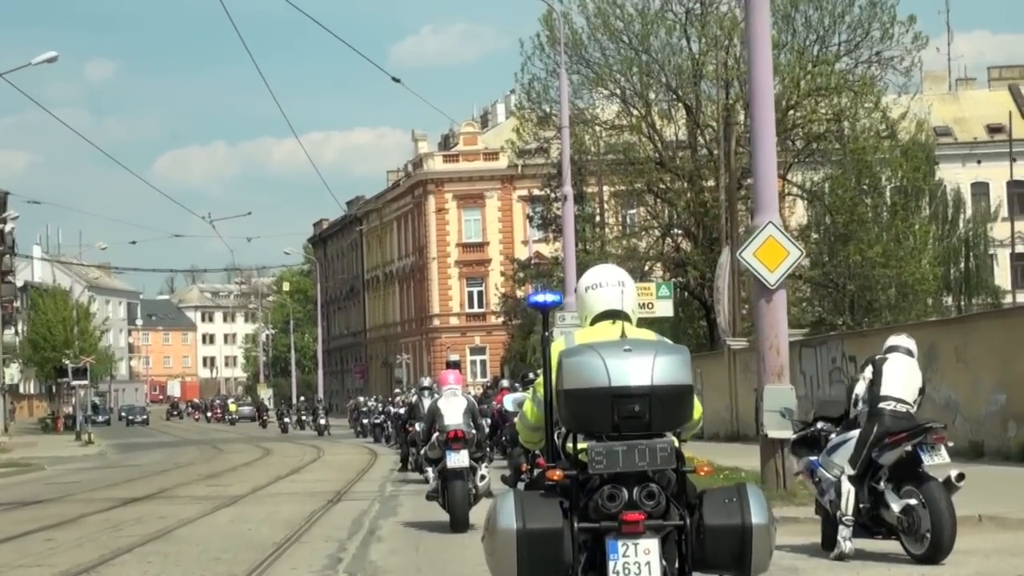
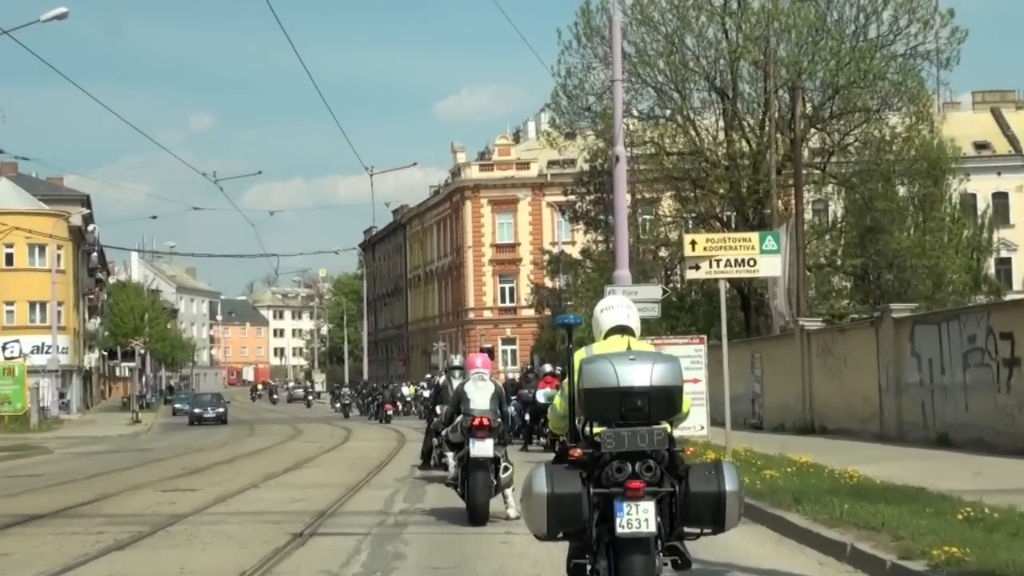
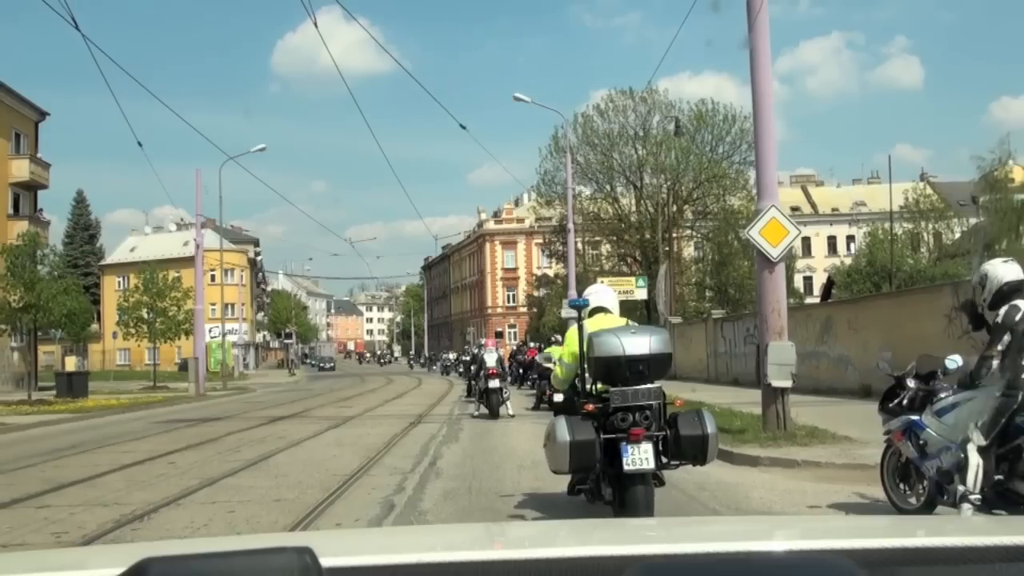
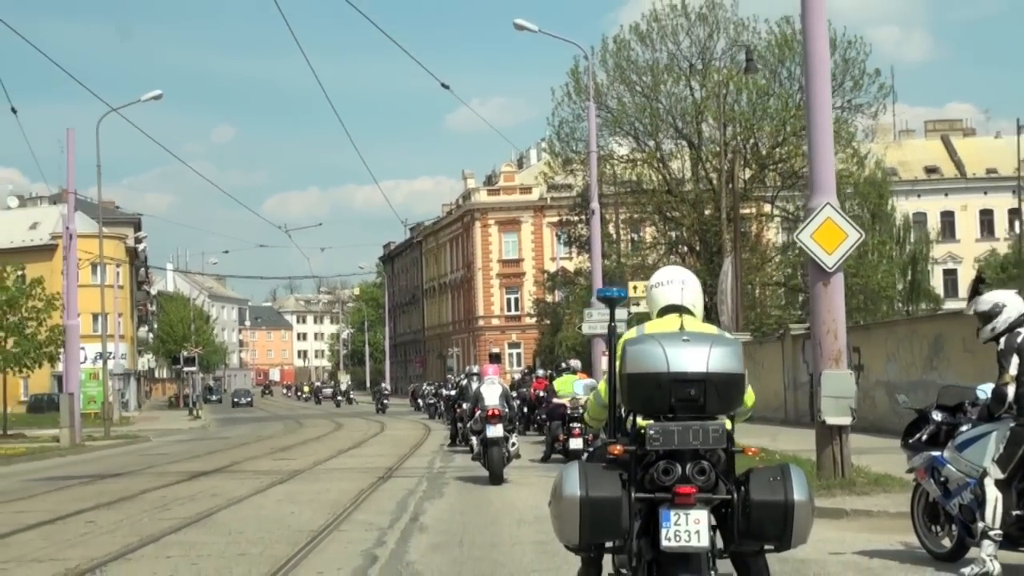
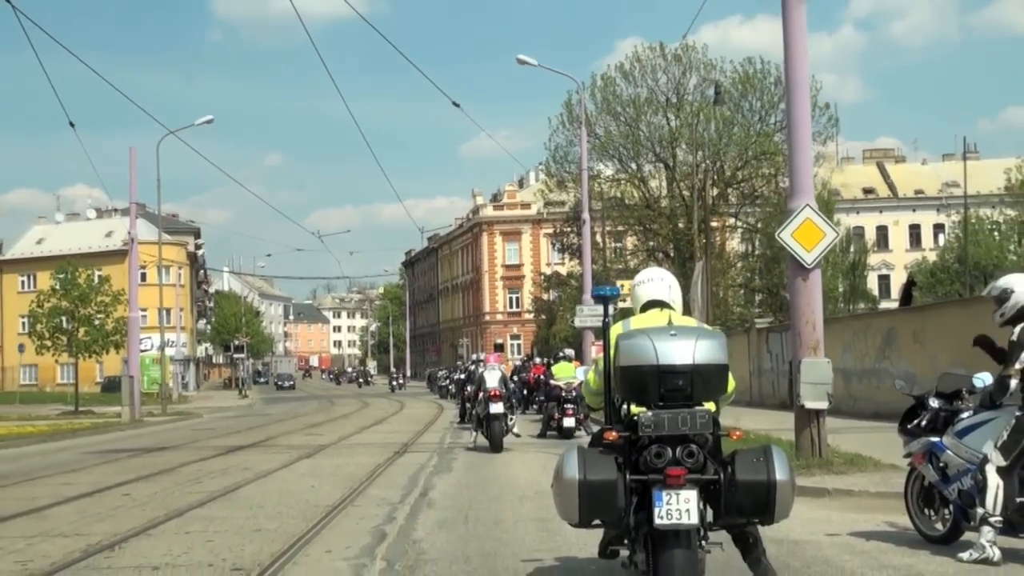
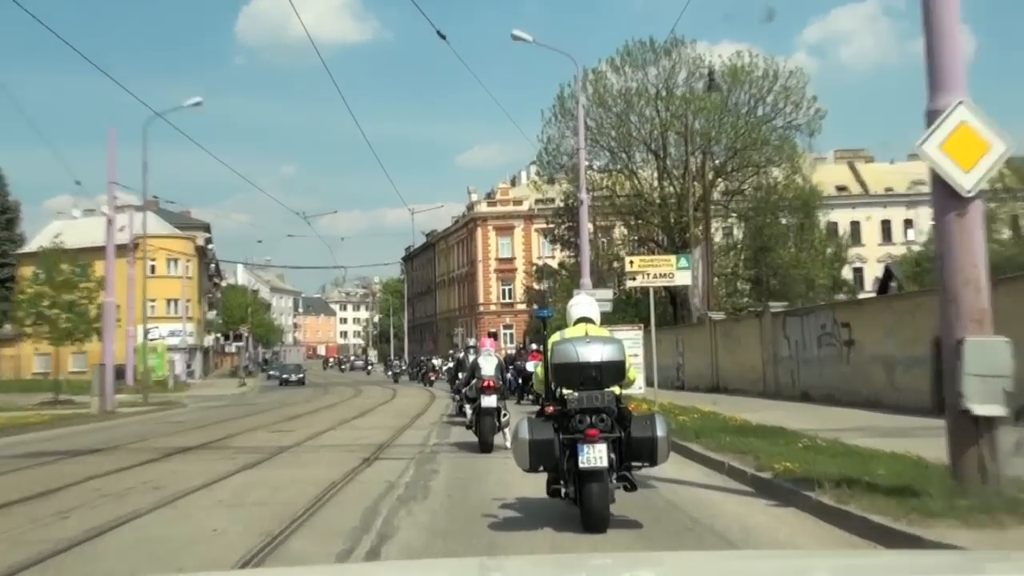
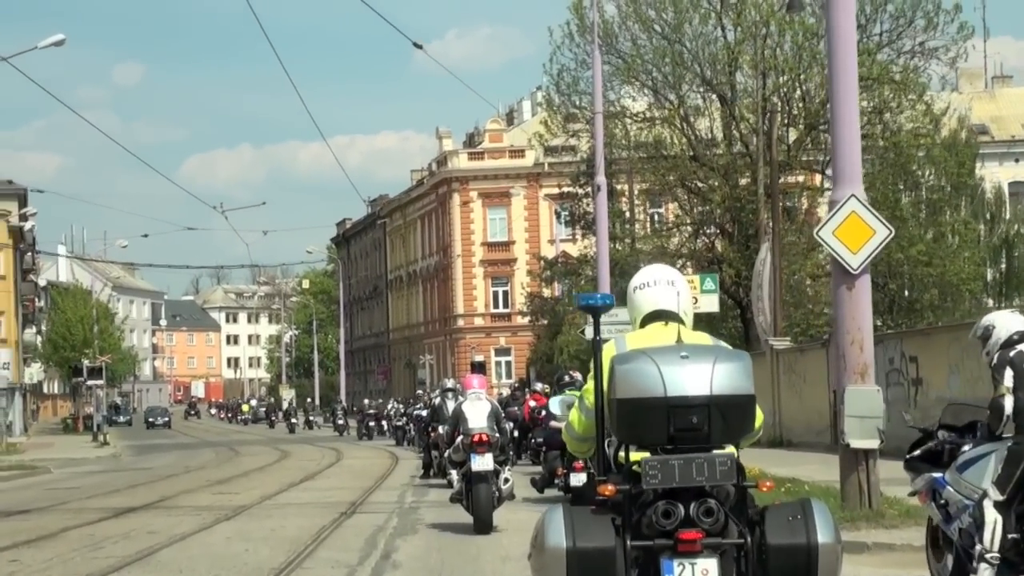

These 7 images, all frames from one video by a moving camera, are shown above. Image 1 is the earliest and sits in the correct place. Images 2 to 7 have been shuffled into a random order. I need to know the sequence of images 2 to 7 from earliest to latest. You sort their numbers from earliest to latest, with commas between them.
7, 4, 5, 3, 6, 2
